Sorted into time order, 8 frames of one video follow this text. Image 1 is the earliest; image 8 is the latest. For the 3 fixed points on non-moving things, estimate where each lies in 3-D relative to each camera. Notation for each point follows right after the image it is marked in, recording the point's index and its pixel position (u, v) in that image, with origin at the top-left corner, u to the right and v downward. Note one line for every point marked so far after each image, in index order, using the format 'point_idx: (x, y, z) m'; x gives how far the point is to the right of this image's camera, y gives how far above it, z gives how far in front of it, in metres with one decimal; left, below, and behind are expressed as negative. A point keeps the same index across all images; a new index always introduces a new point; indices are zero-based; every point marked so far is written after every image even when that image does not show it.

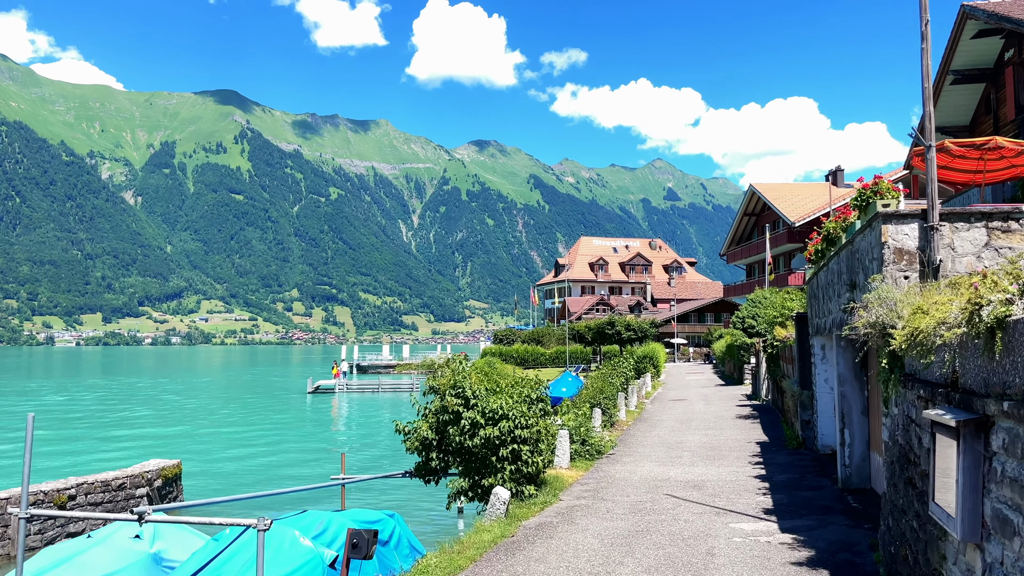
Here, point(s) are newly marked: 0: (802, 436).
0: (+7.3, -3.7, +18.9) m
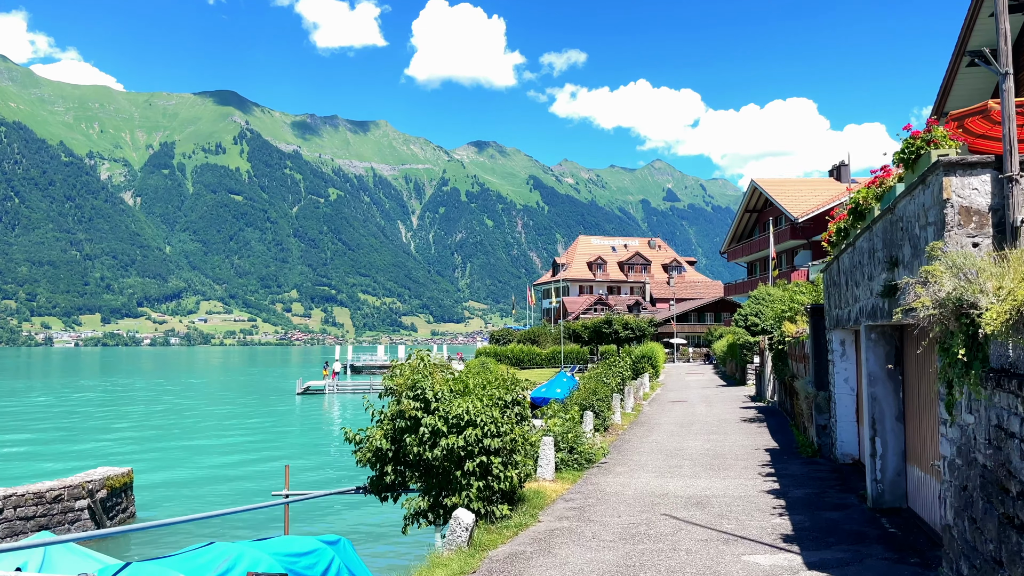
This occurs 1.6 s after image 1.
0: (+6.8, -3.5, +16.8) m
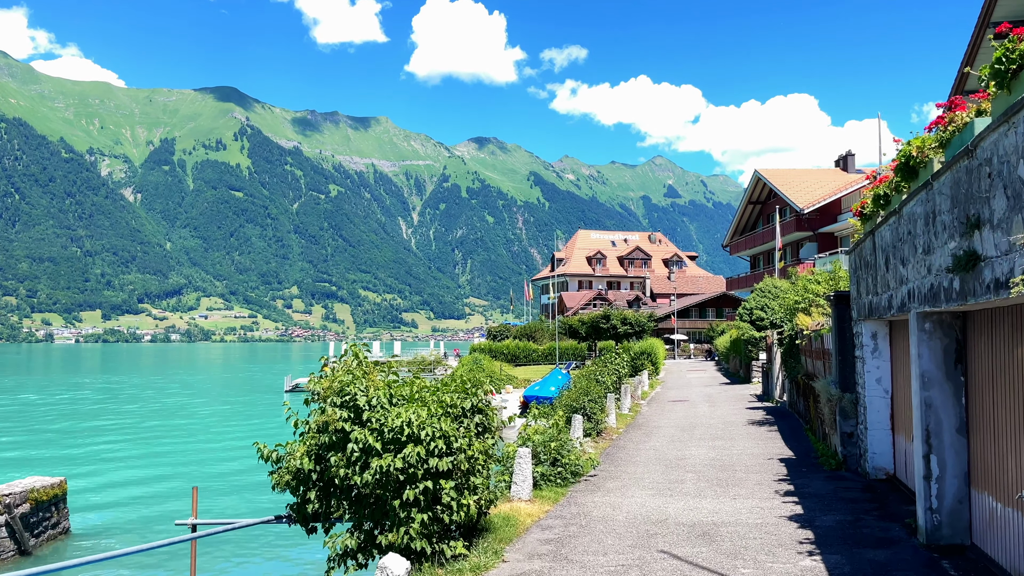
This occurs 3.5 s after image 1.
0: (+6.3, -3.2, +14.4) m
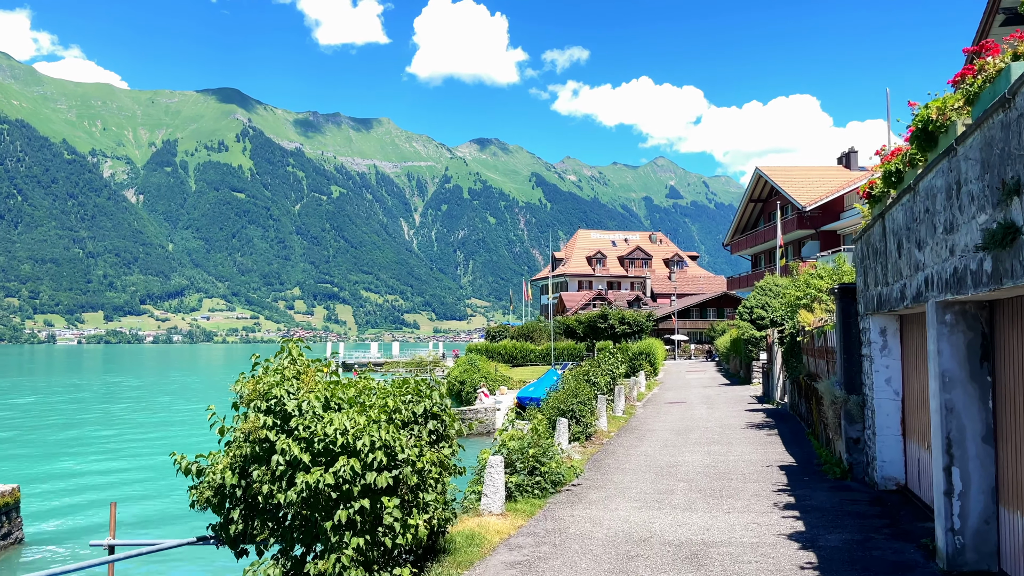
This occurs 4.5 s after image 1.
0: (+5.9, -3.1, +13.2) m
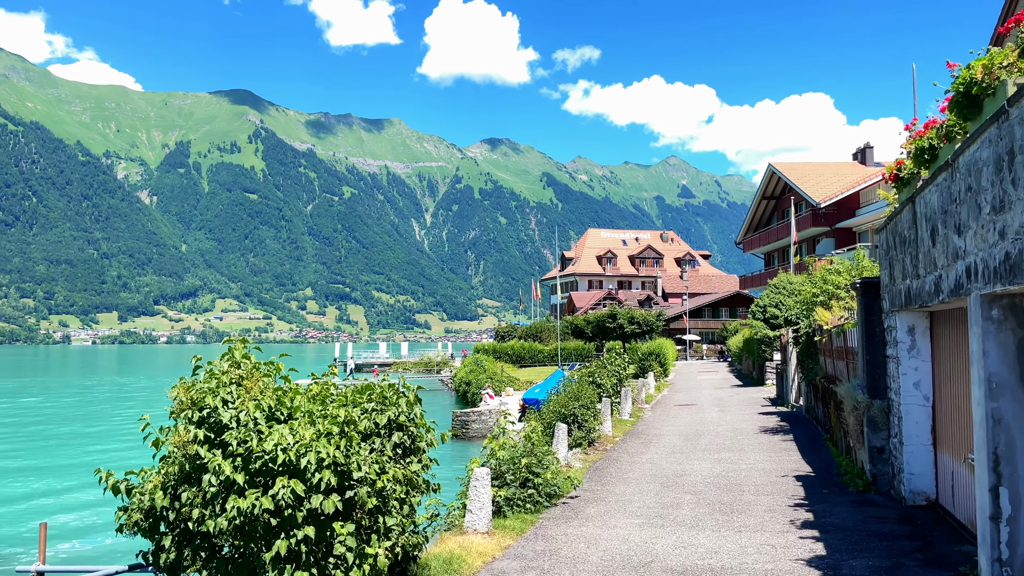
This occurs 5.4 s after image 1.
0: (+5.7, -3.0, +12.1) m
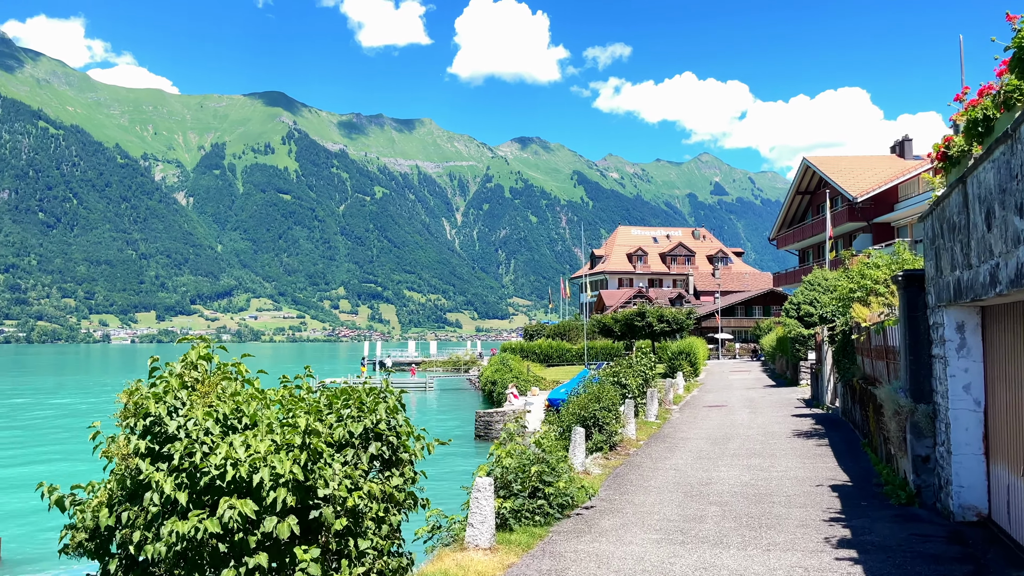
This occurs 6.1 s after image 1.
0: (+5.9, -2.9, +11.0) m
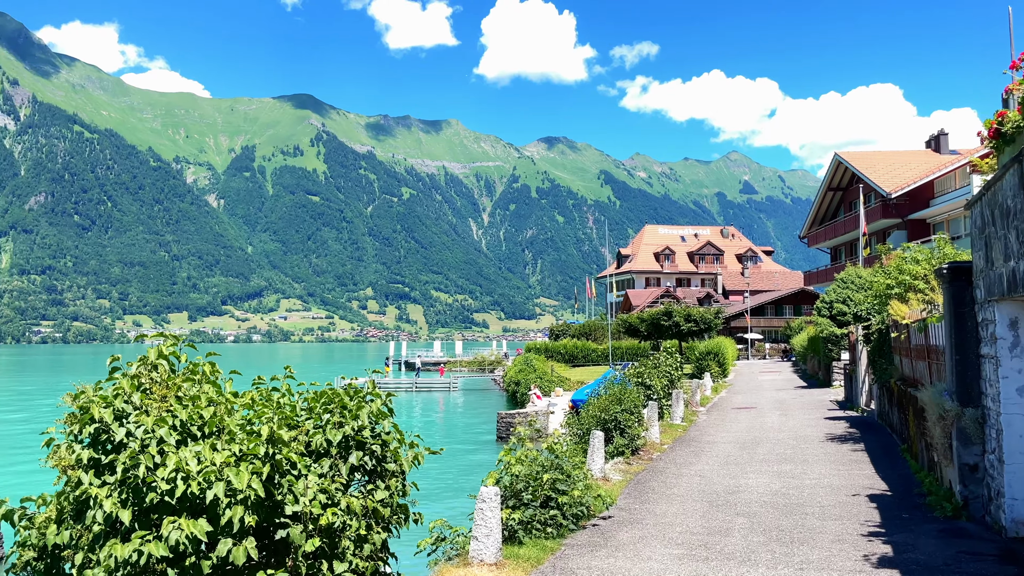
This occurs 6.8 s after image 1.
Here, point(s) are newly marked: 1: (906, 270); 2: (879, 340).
0: (+6.0, -2.8, +10.1) m
1: (+9.5, +0.4, +18.2) m
2: (+8.5, -1.3, +17.5) m
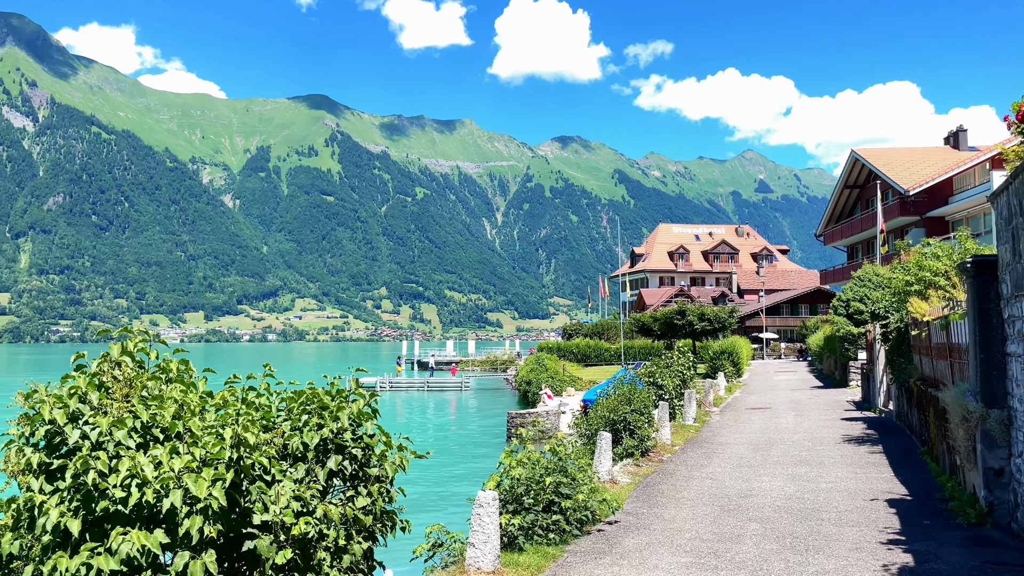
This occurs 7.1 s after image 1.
0: (+6.1, -2.7, +9.6) m
1: (+9.7, +0.5, +17.6) m
2: (+8.7, -1.2, +16.9) m
